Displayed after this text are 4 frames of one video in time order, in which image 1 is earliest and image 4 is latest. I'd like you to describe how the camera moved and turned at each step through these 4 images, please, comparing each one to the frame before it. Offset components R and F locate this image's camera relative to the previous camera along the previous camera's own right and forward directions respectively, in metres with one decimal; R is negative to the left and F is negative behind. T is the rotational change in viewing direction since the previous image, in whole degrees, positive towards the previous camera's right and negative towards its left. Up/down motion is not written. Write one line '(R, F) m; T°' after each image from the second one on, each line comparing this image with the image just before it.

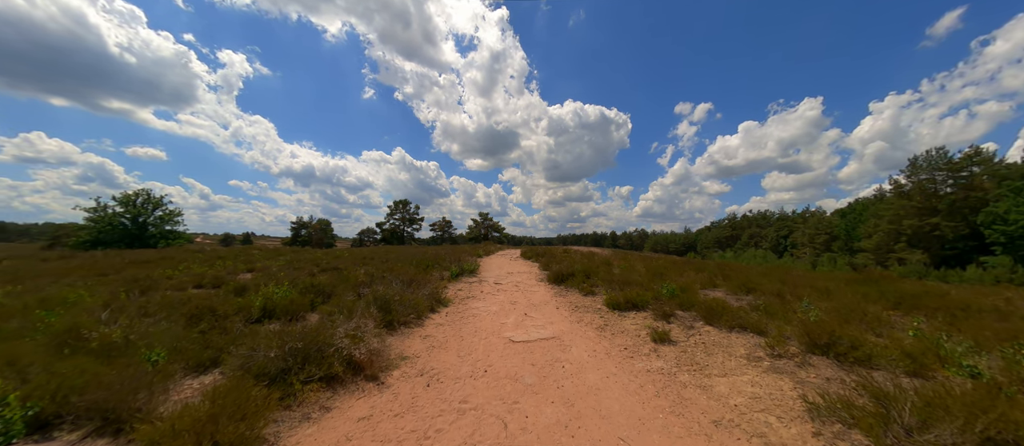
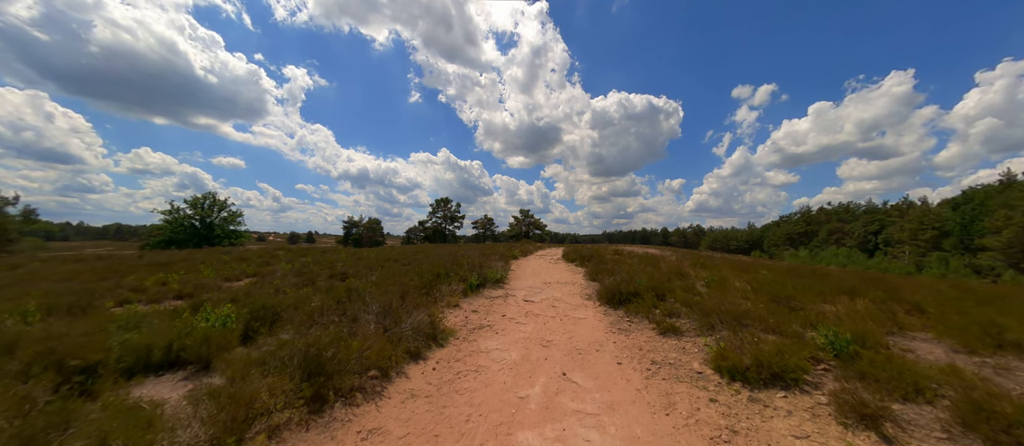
(+0.3, +3.7) m; -8°
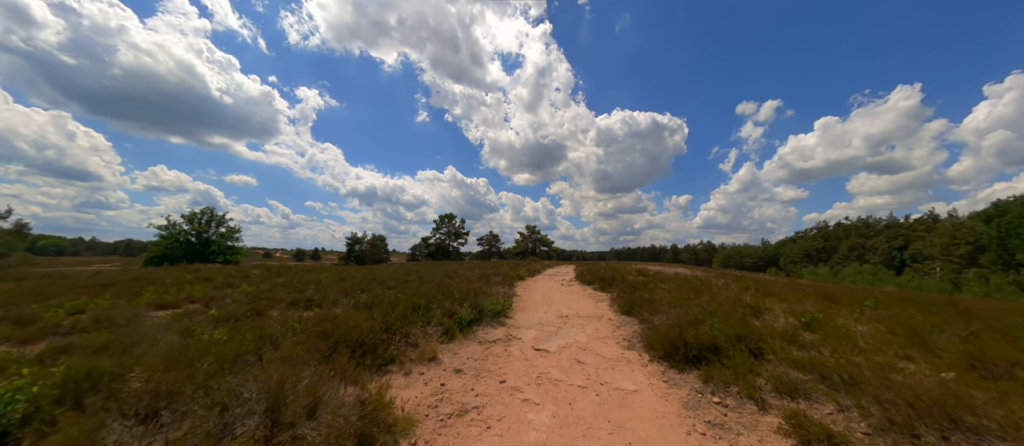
(0.0, +3.0) m; -1°
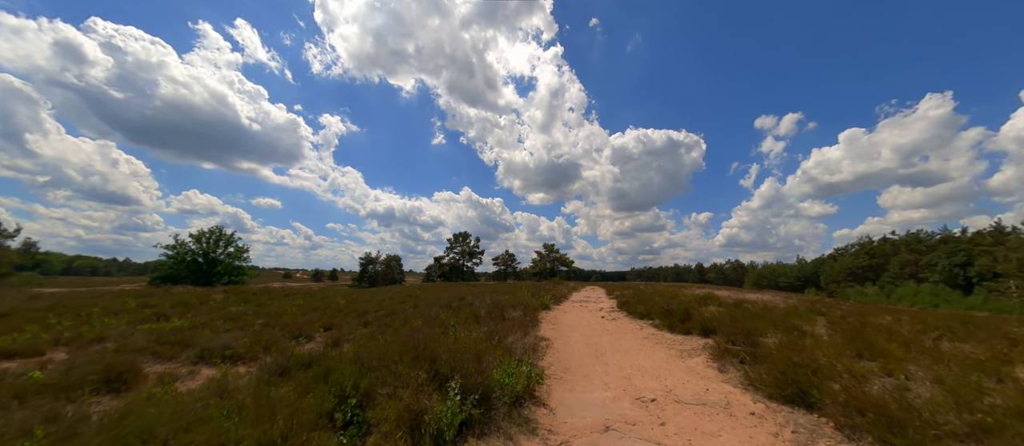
(-0.2, +4.3) m; -3°
